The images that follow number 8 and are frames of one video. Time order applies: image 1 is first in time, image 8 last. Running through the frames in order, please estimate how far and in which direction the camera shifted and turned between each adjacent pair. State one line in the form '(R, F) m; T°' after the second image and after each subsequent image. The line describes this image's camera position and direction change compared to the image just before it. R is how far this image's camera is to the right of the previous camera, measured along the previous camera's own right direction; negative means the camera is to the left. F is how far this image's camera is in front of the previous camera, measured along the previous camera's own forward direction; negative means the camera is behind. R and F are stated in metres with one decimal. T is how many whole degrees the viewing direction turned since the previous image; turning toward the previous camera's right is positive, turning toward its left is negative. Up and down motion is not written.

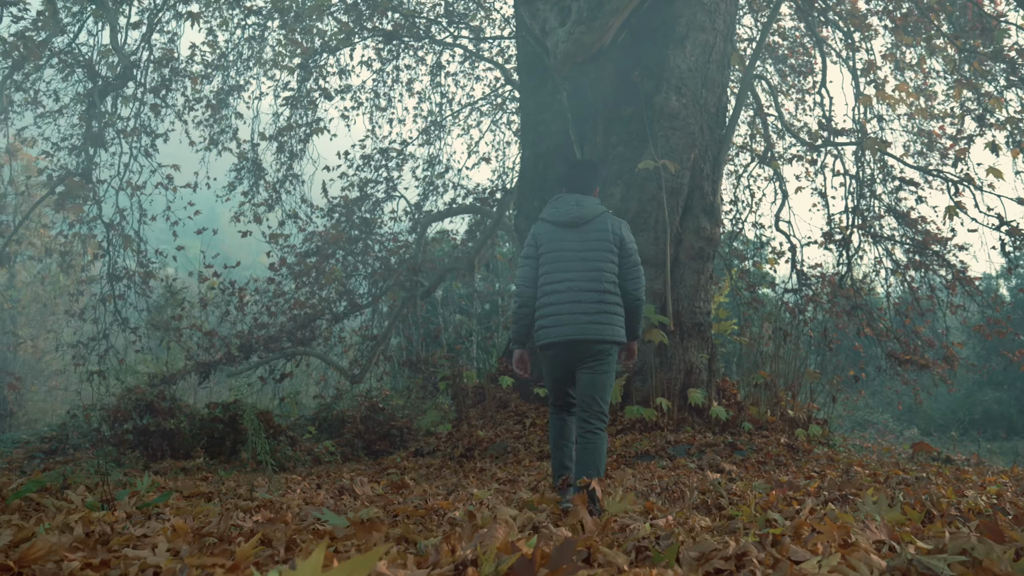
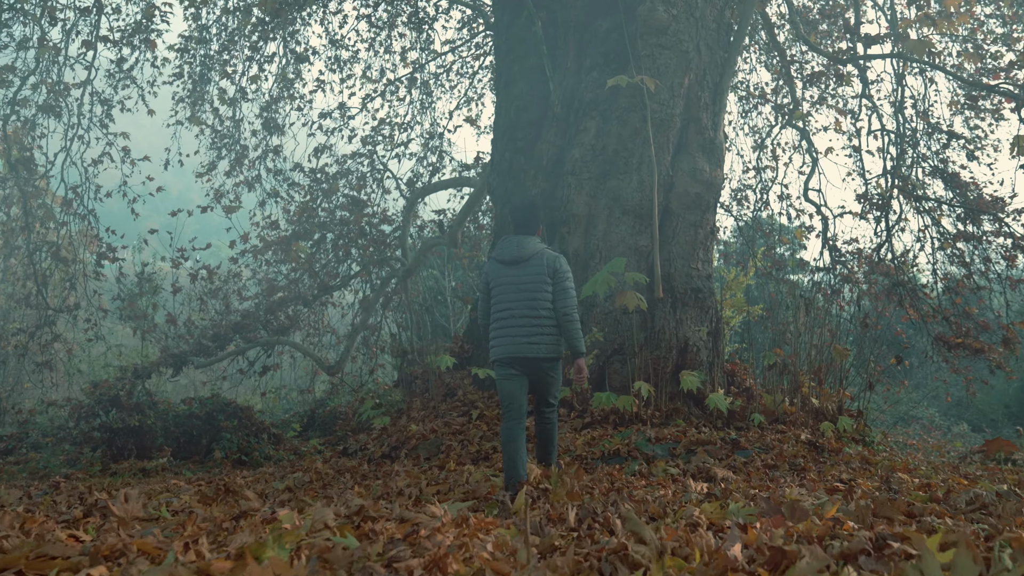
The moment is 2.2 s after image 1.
(+0.7, +1.7) m; -2°
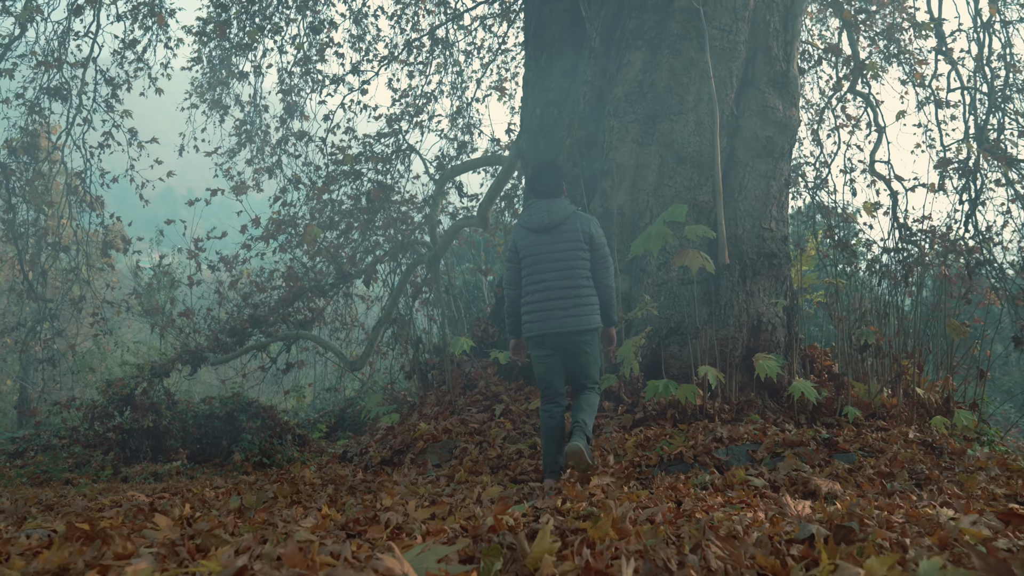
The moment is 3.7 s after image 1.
(+0.1, +1.2) m; -3°
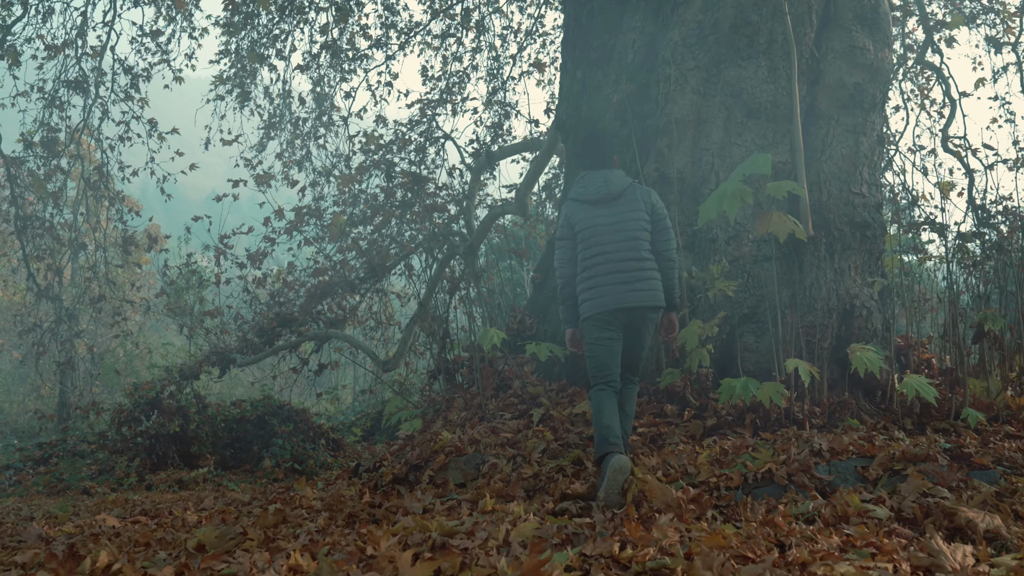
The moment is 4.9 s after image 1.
(0.0, +0.9) m; -3°
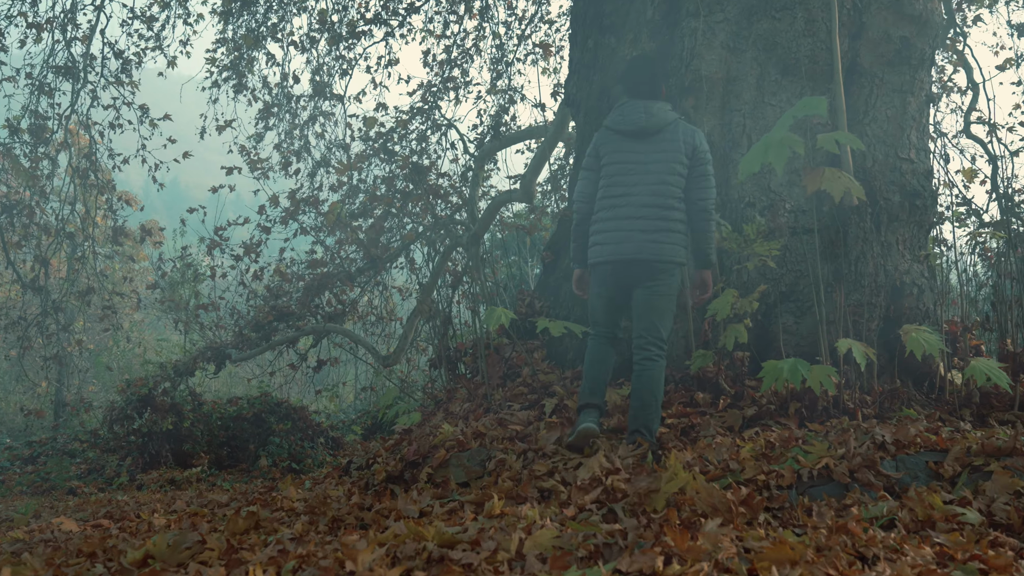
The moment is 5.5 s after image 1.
(0.0, +0.5) m; 0°
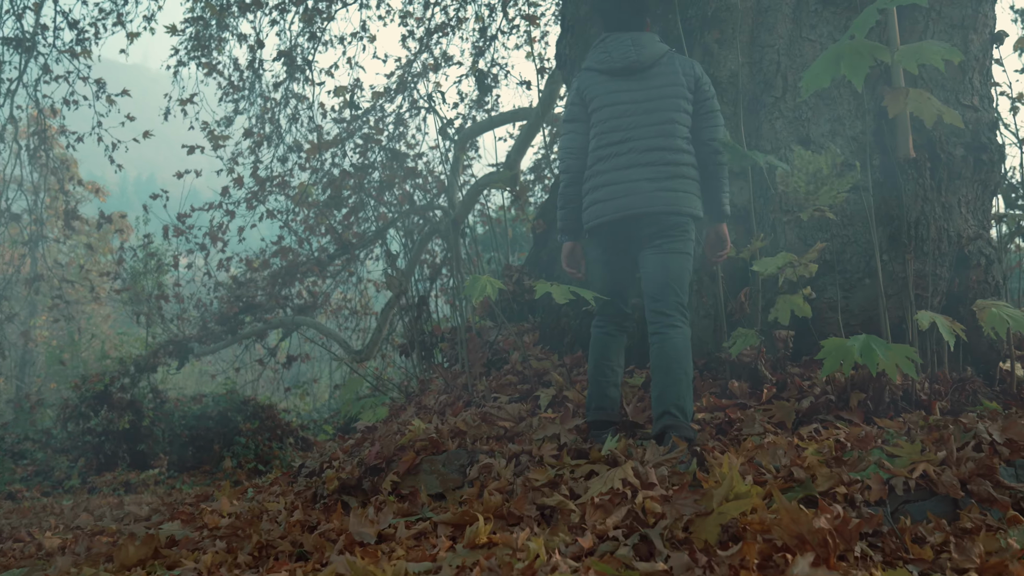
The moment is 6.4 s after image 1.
(0.0, +0.7) m; +1°
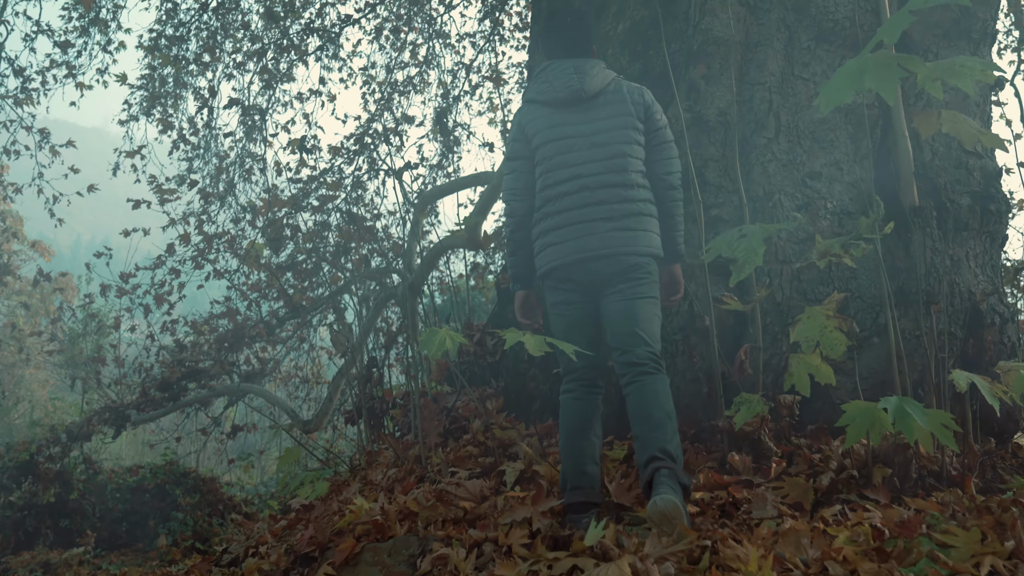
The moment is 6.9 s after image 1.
(0.0, +0.4) m; +3°
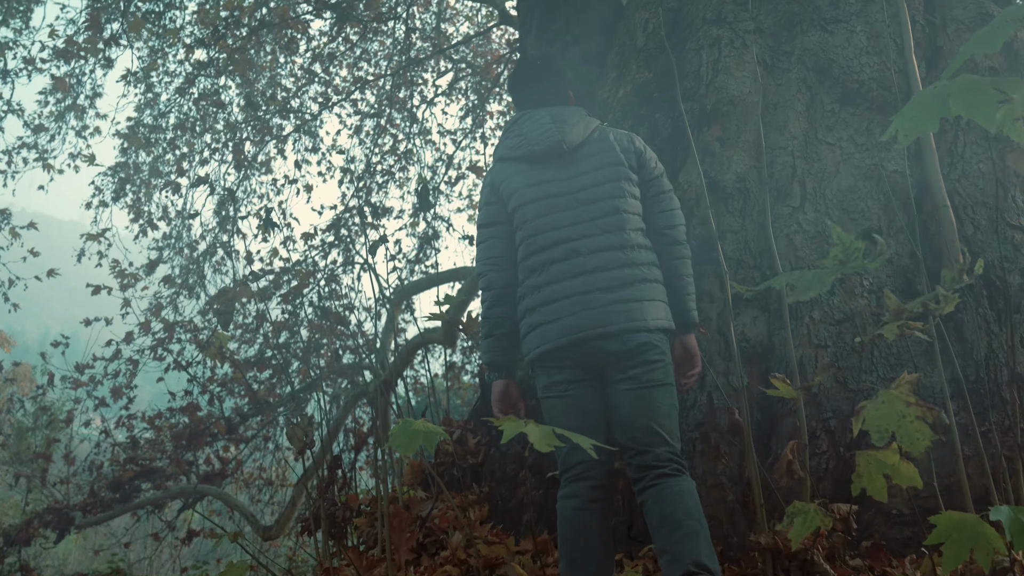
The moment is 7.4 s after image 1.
(0.0, +0.4) m; +2°
